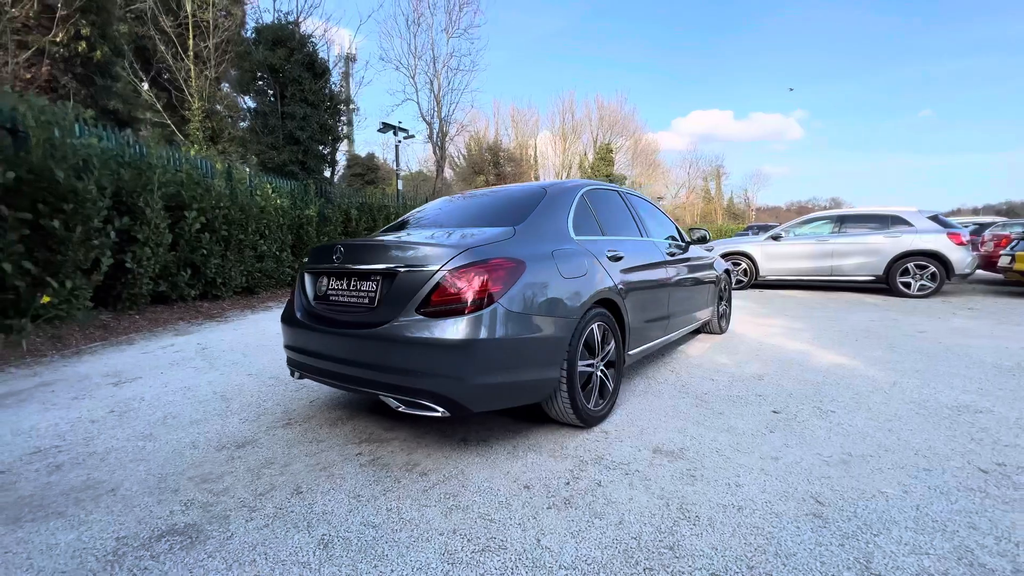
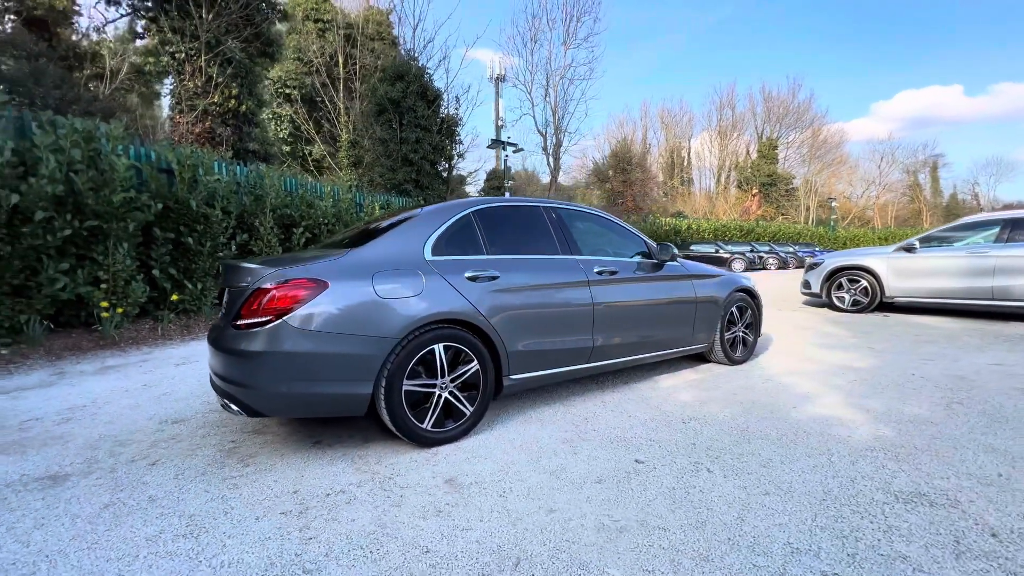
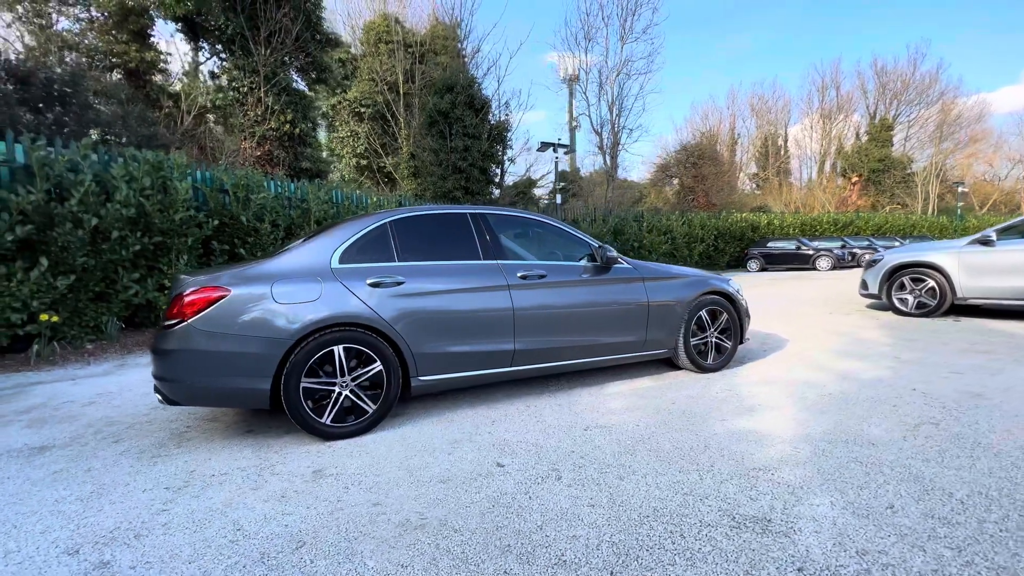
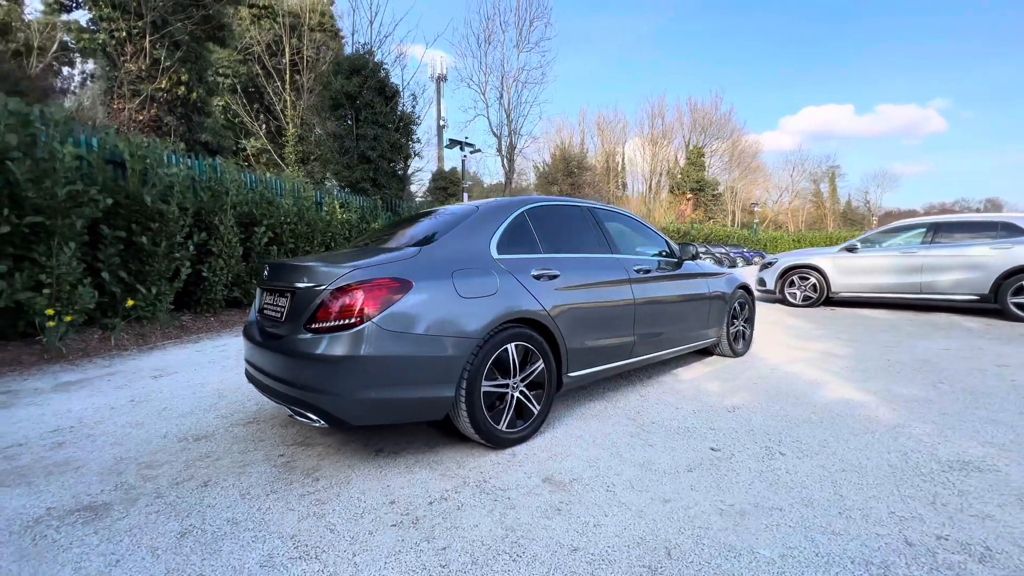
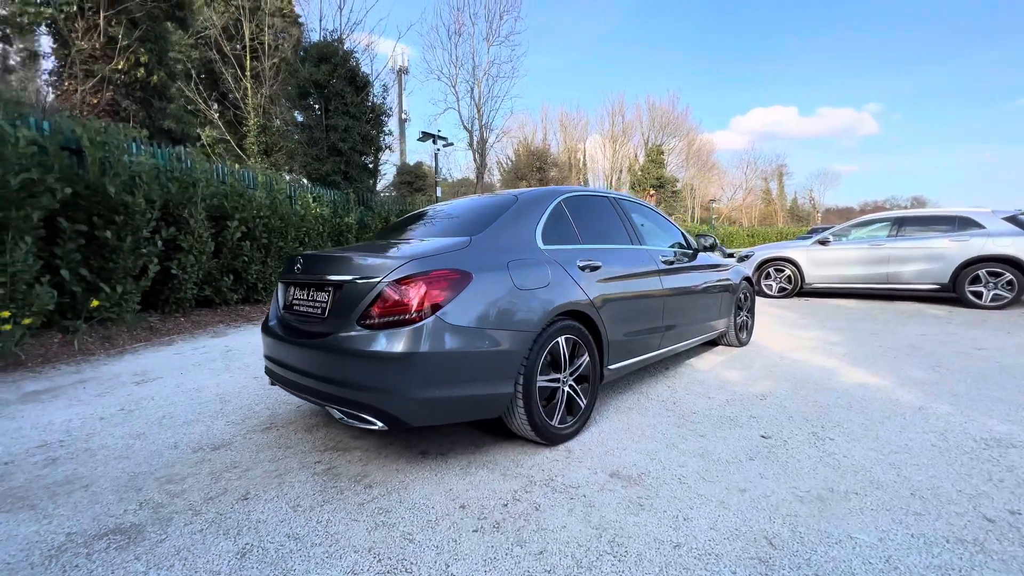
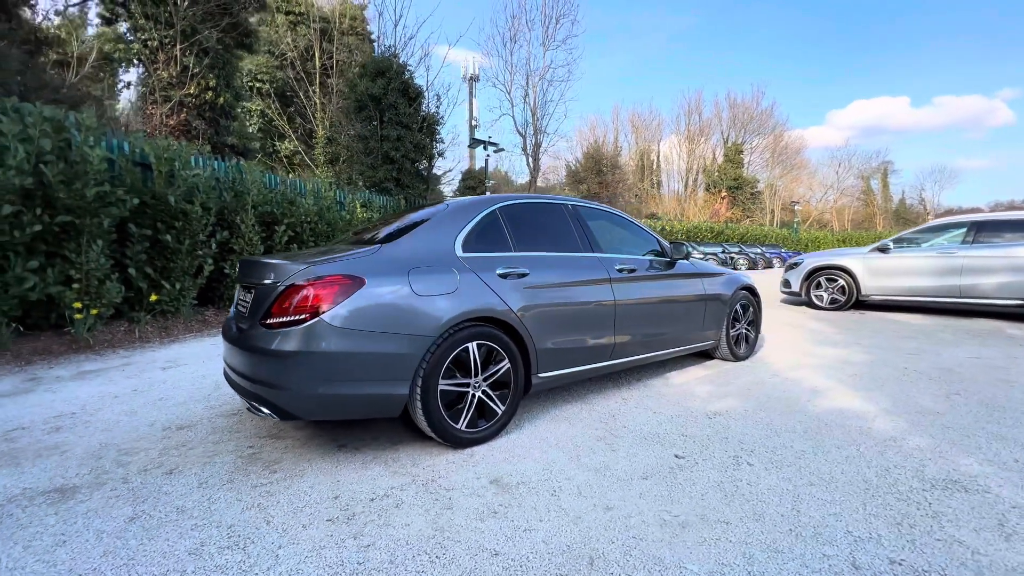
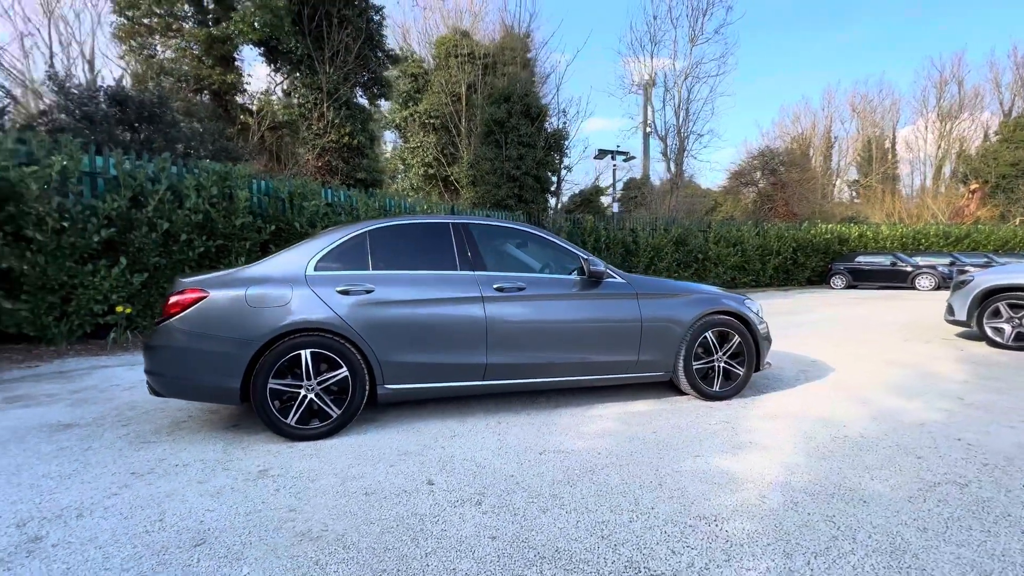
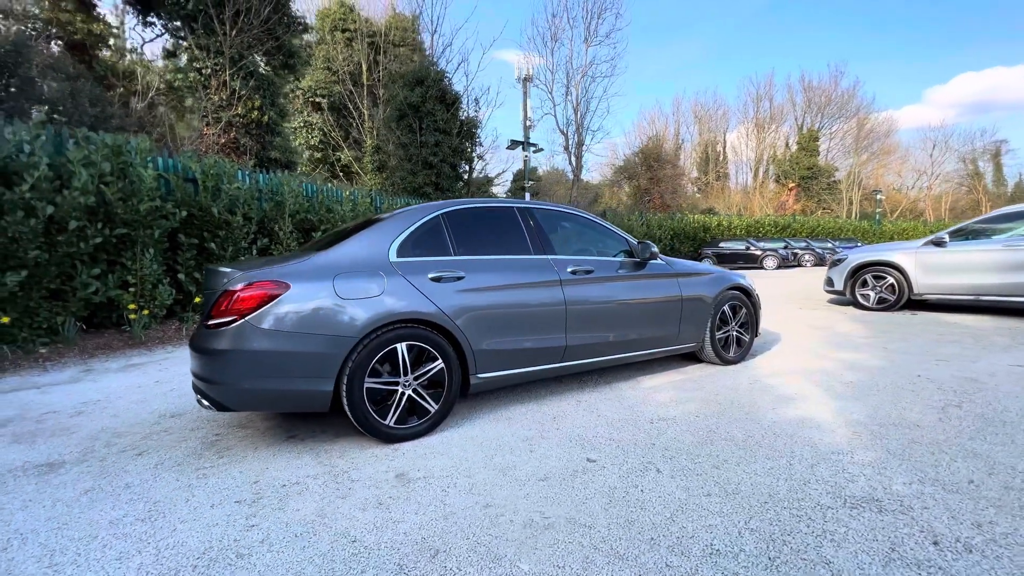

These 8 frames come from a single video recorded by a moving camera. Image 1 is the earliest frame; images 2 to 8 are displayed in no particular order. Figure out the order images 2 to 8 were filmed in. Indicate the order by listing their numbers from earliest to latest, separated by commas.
5, 4, 6, 2, 8, 3, 7
